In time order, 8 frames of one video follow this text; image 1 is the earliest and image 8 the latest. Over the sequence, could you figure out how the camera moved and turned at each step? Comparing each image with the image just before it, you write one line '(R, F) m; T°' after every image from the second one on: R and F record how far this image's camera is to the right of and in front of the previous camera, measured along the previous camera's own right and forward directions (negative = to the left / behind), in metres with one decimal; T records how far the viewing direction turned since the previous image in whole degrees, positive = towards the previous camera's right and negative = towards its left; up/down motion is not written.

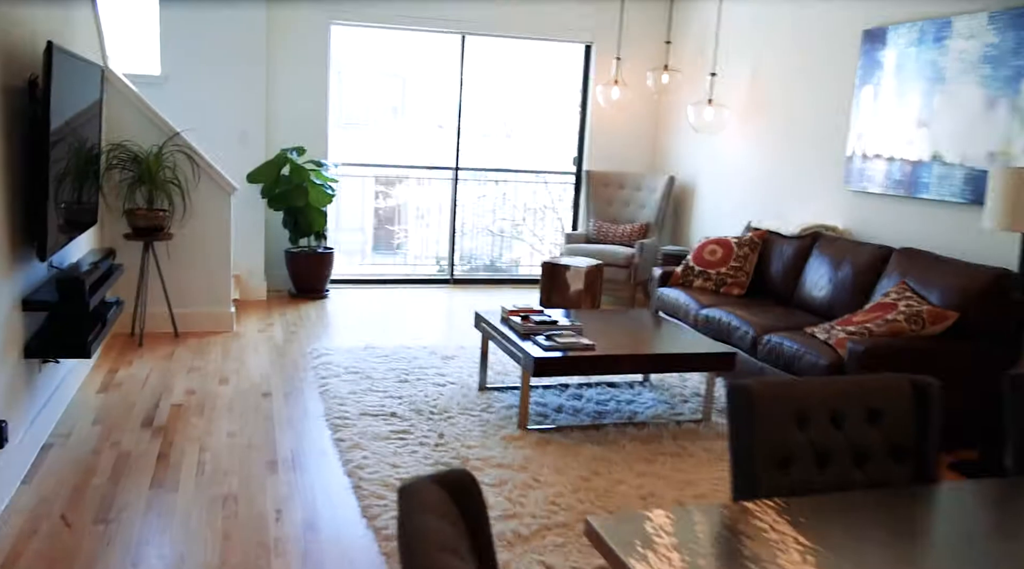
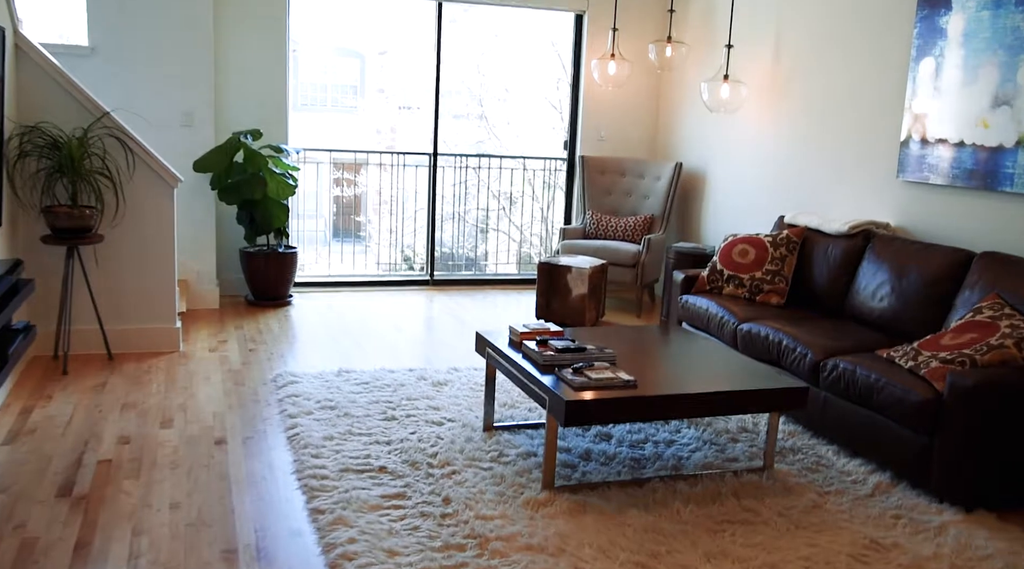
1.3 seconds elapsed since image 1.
(-0.2, +0.8) m; +3°
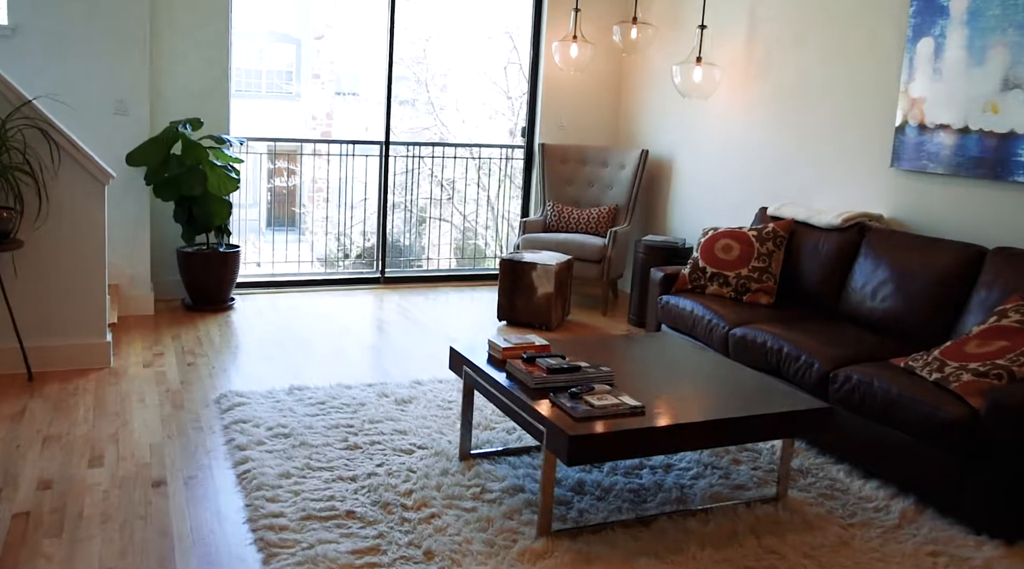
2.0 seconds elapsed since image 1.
(-0.1, +0.4) m; +4°
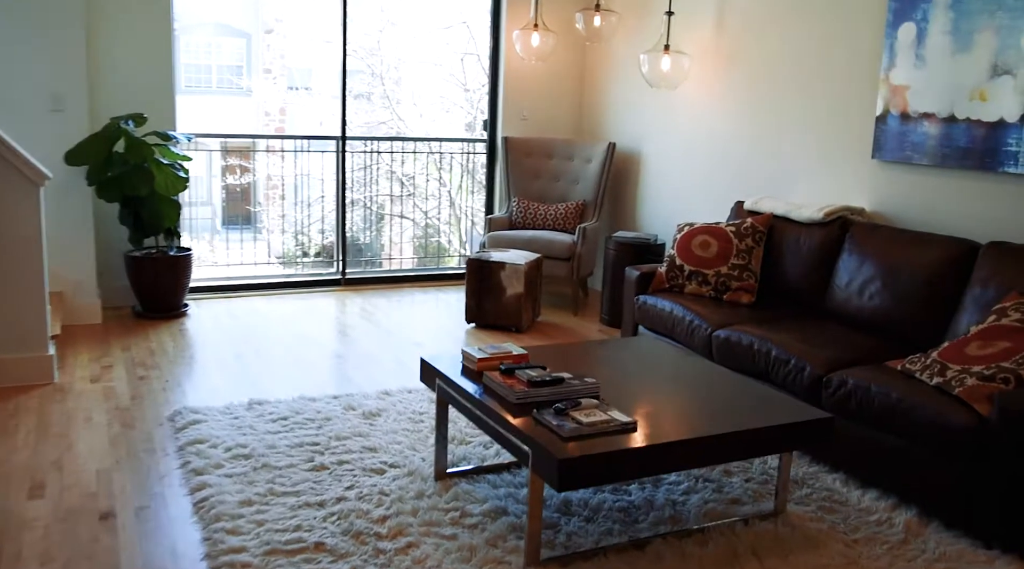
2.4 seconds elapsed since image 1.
(-0.1, +0.2) m; +3°
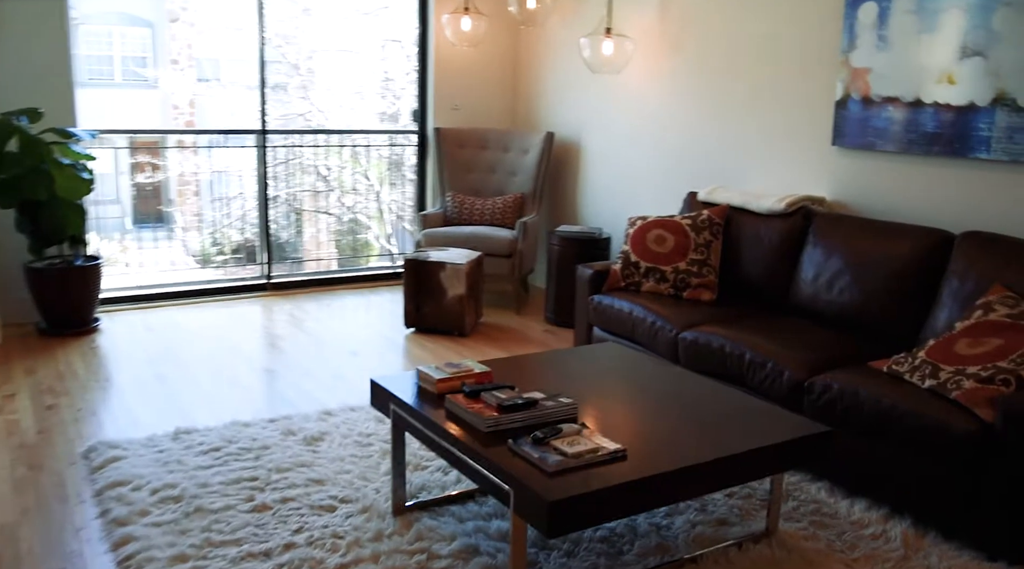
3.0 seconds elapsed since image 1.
(-0.1, +0.3) m; +5°
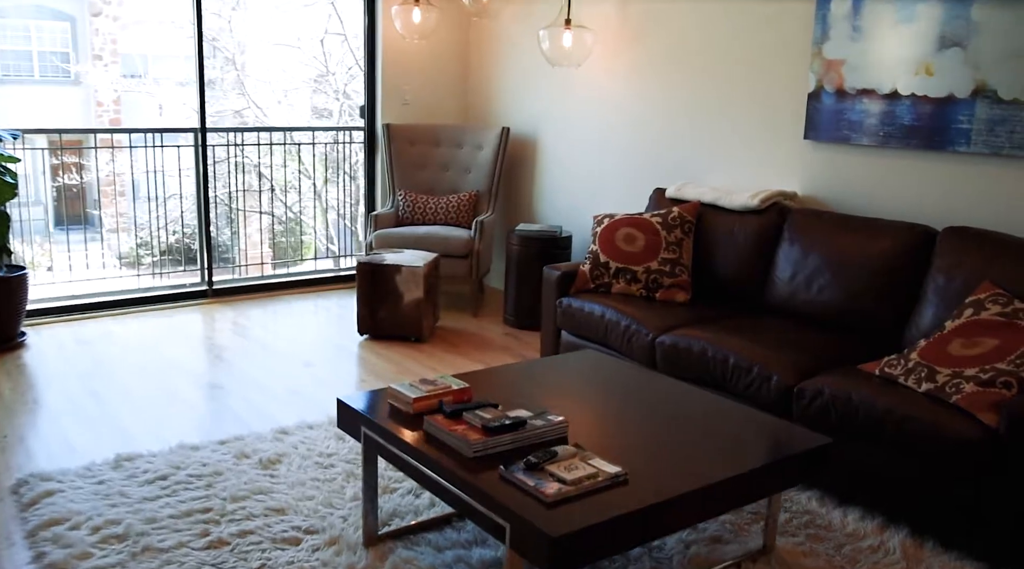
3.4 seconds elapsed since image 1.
(-0.1, +0.2) m; +4°
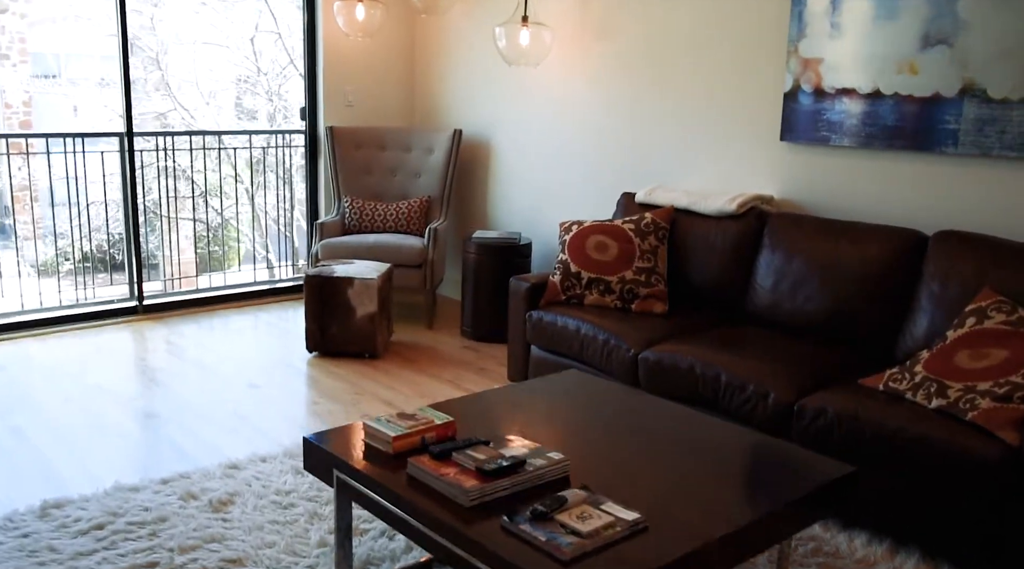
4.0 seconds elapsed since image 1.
(-0.1, +0.2) m; +5°
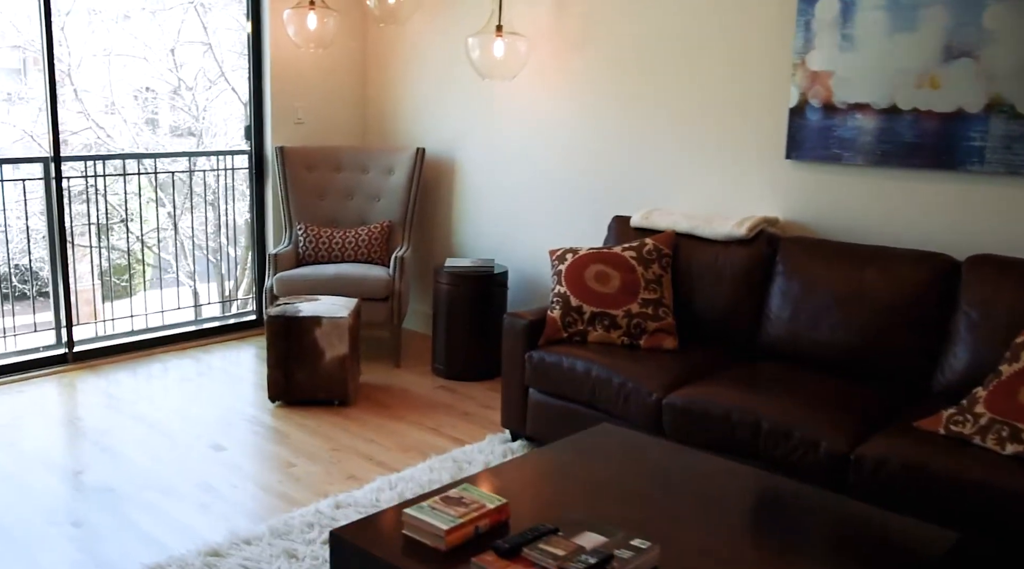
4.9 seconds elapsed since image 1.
(-0.3, +0.3) m; +6°
